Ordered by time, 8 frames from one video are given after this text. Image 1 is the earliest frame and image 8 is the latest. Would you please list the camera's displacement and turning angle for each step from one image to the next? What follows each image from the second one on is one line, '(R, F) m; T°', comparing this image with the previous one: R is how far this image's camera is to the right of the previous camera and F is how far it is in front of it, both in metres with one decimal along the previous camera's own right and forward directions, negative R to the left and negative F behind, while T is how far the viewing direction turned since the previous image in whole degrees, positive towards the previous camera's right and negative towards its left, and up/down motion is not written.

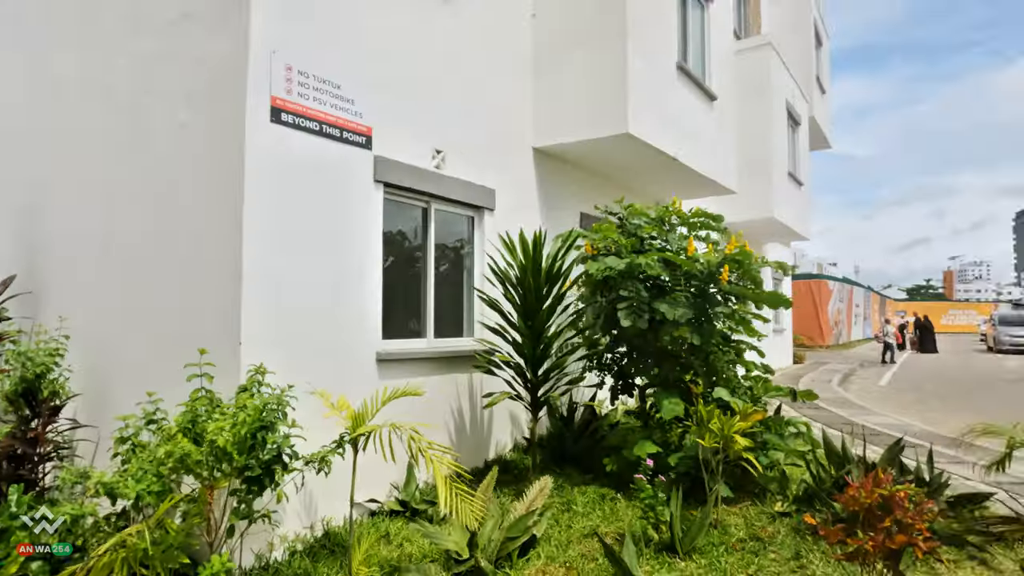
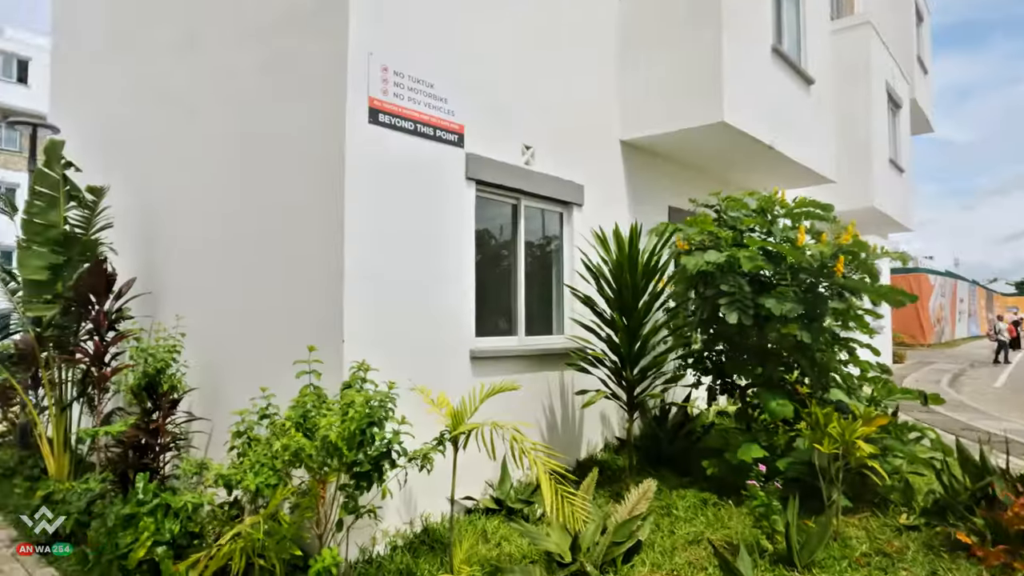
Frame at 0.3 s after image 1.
(-0.1, +0.1) m; -7°
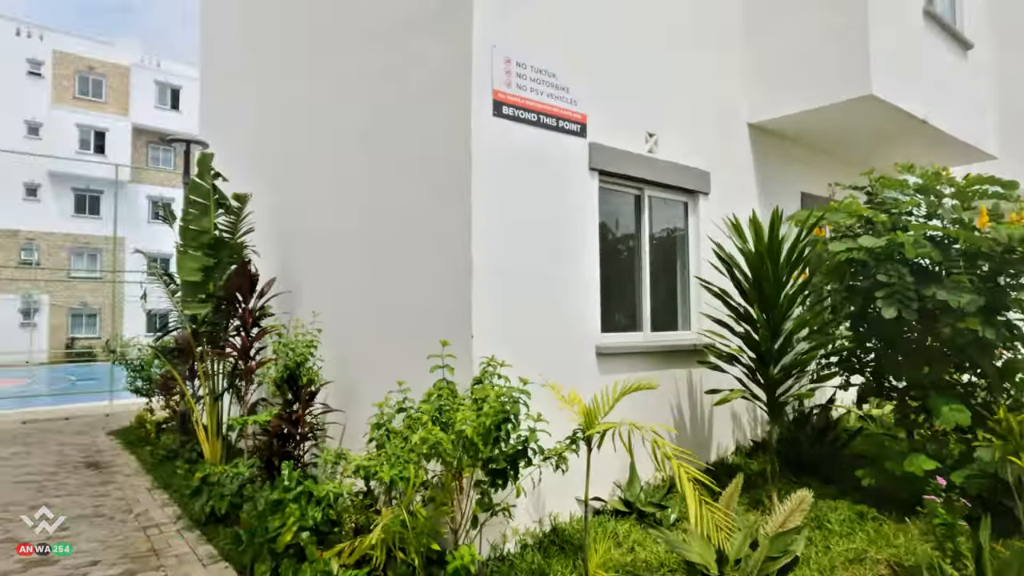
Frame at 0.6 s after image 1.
(-0.1, +0.1) m; -10°
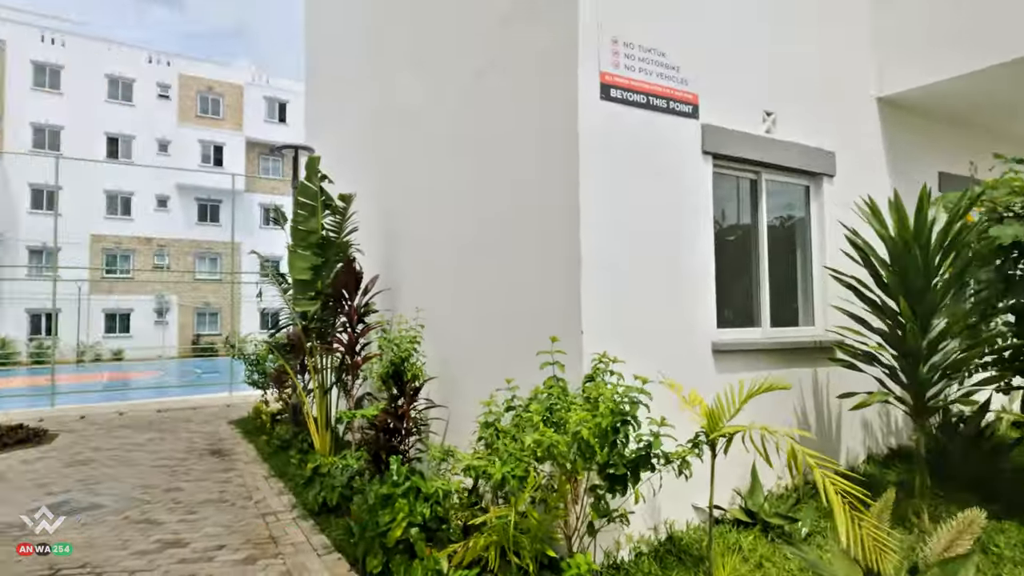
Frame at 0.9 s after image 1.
(-0.1, +0.1) m; -9°
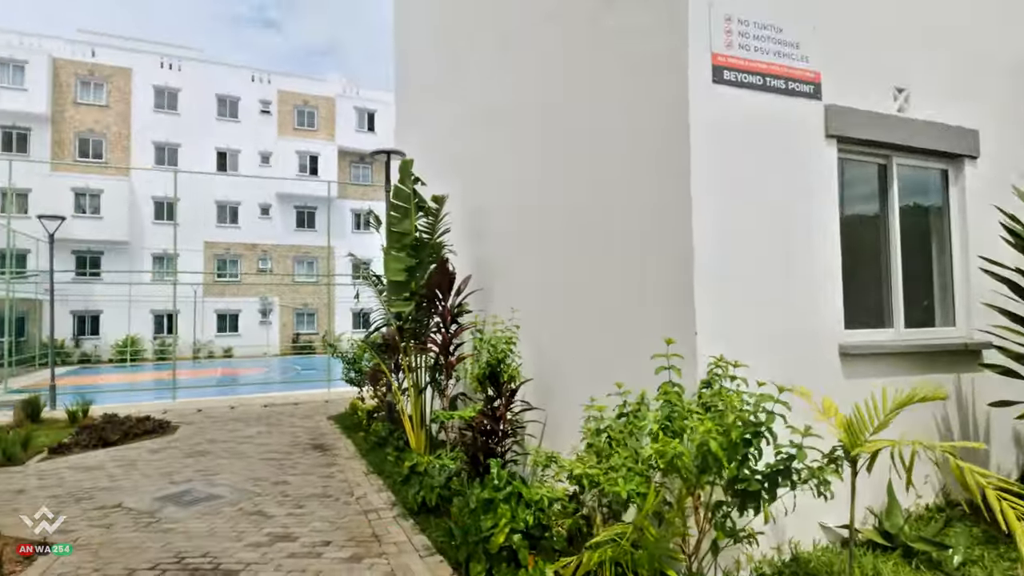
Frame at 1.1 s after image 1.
(-0.1, +0.1) m; -8°
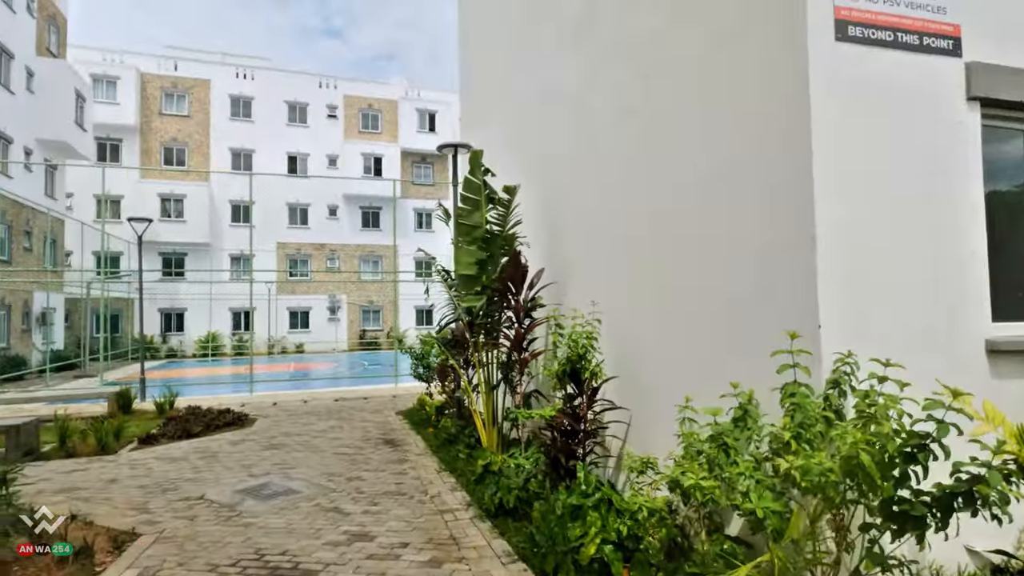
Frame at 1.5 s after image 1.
(-0.1, +0.2) m; -6°
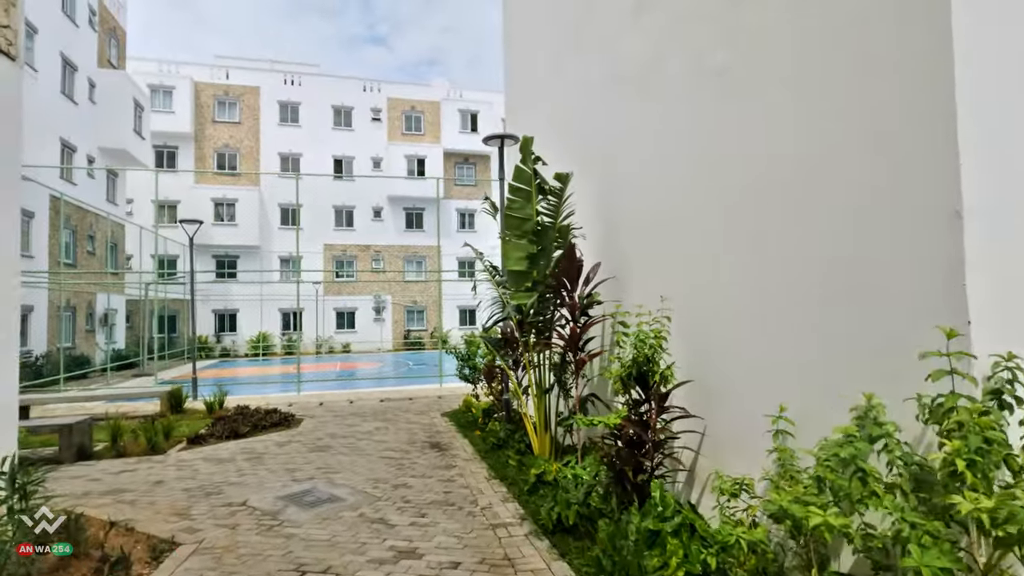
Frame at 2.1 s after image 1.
(-0.1, +0.4) m; -4°
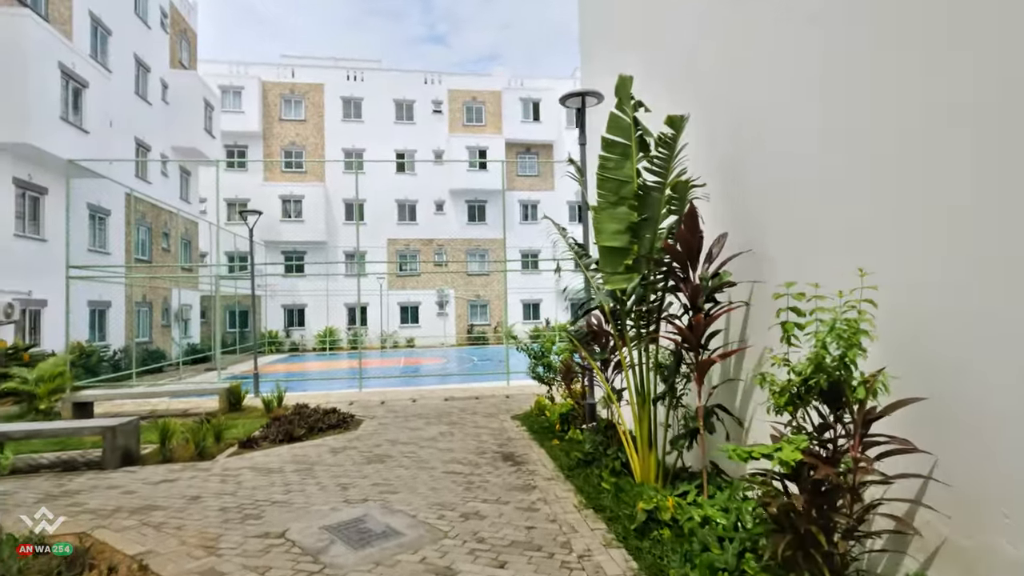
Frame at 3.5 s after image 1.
(-0.2, +1.1) m; -6°
